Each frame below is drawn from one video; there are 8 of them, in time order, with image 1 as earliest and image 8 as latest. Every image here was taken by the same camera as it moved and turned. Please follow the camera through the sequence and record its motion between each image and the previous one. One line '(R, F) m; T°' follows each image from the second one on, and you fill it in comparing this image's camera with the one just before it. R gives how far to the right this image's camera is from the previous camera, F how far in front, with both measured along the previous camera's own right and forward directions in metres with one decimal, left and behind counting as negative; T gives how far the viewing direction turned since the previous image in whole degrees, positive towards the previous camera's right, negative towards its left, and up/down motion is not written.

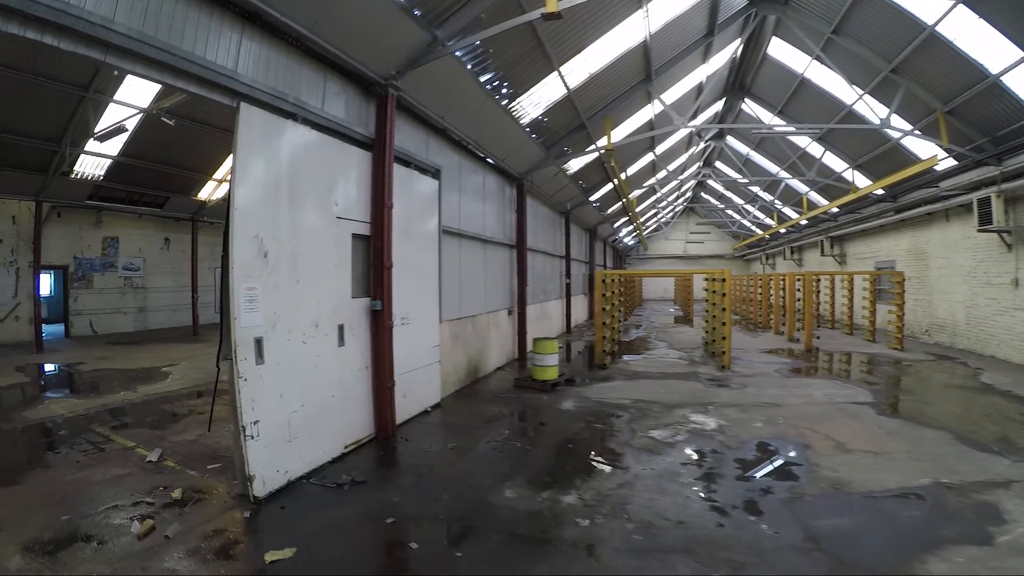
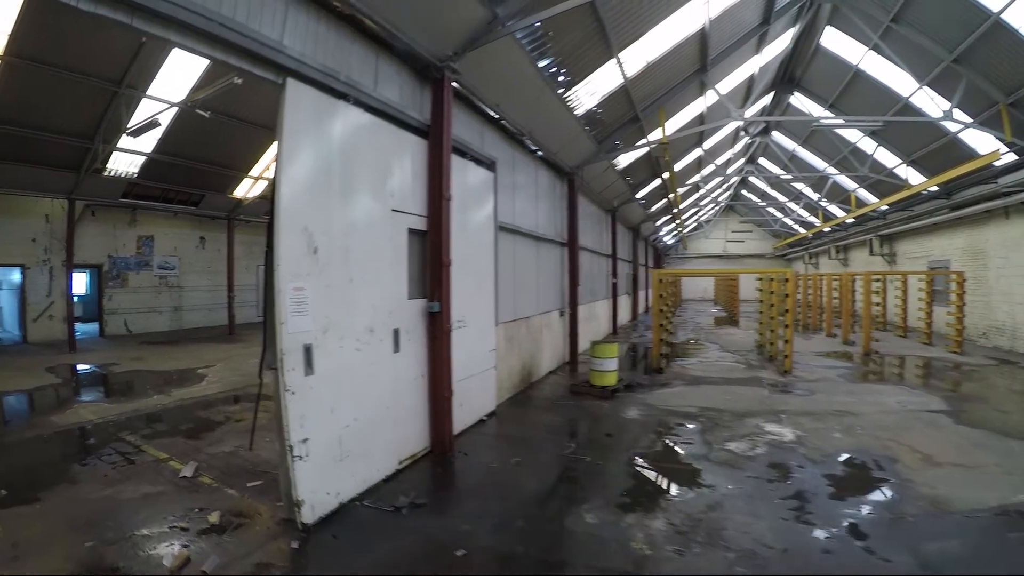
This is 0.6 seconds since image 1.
(-0.6, +1.4) m; -5°
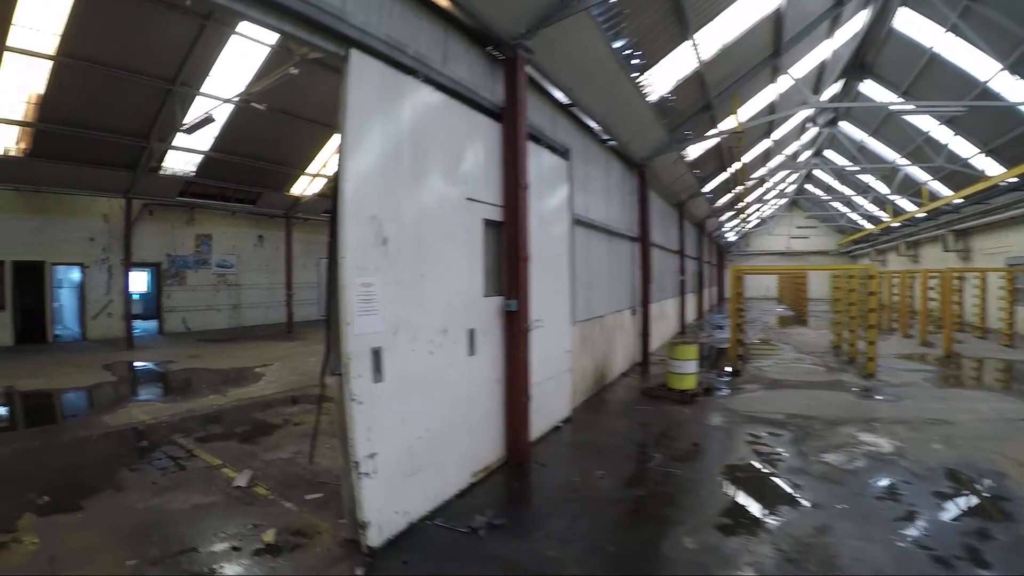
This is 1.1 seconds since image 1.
(-0.5, +1.0) m; -6°
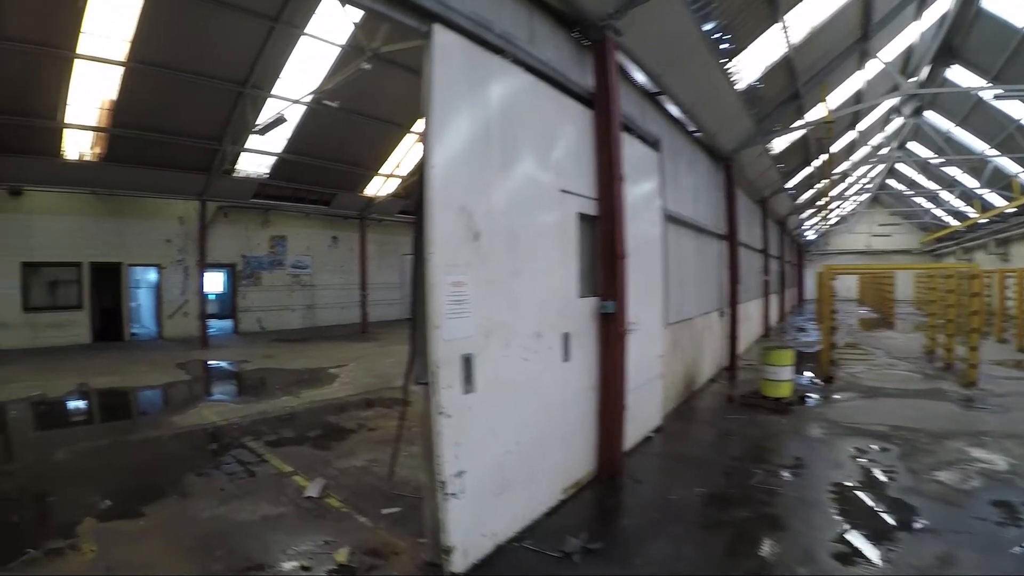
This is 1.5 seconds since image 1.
(-0.4, +0.7) m; -6°
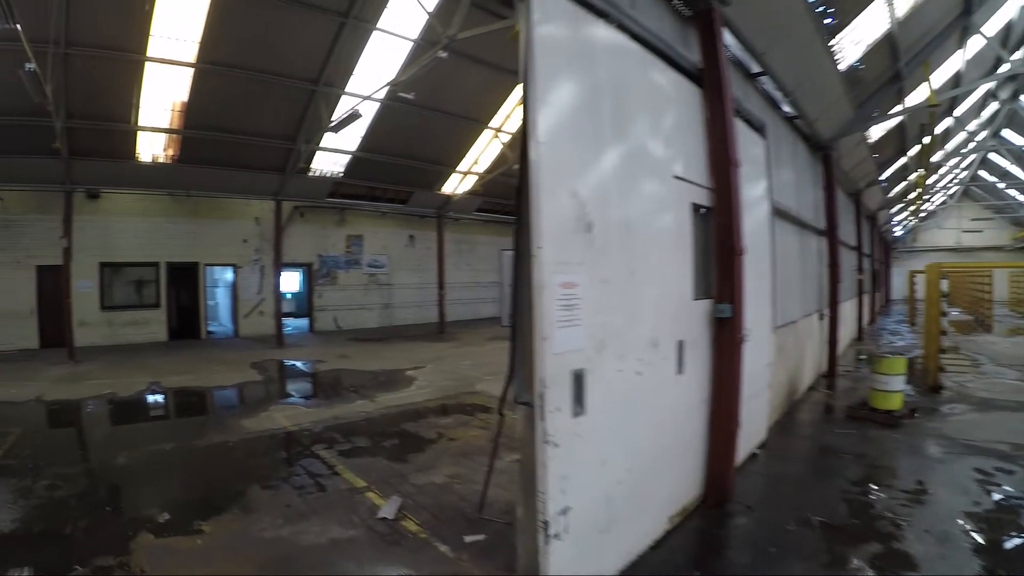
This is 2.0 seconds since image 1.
(-0.4, +0.6) m; -6°
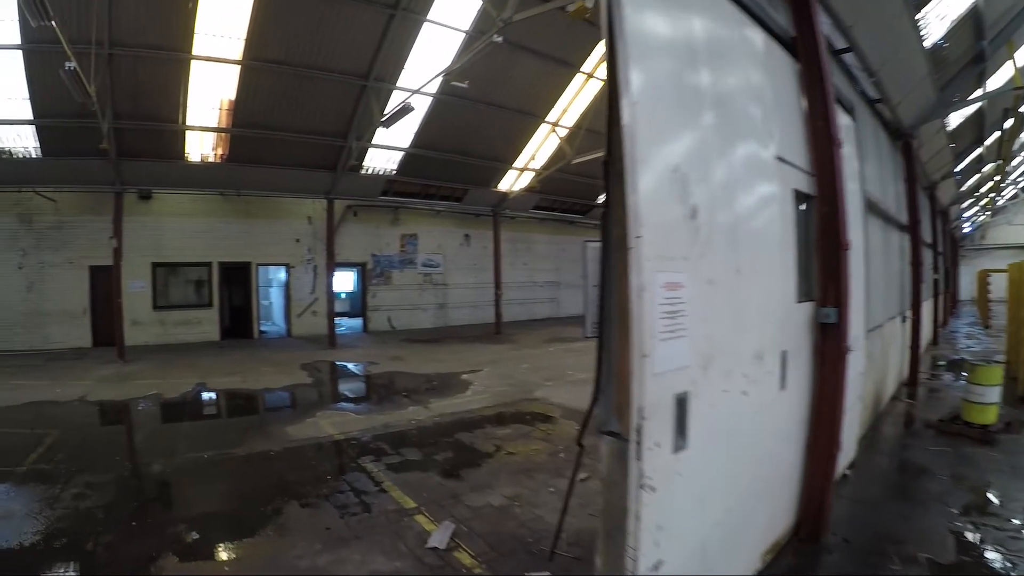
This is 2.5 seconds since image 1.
(-0.2, +0.5) m; -4°
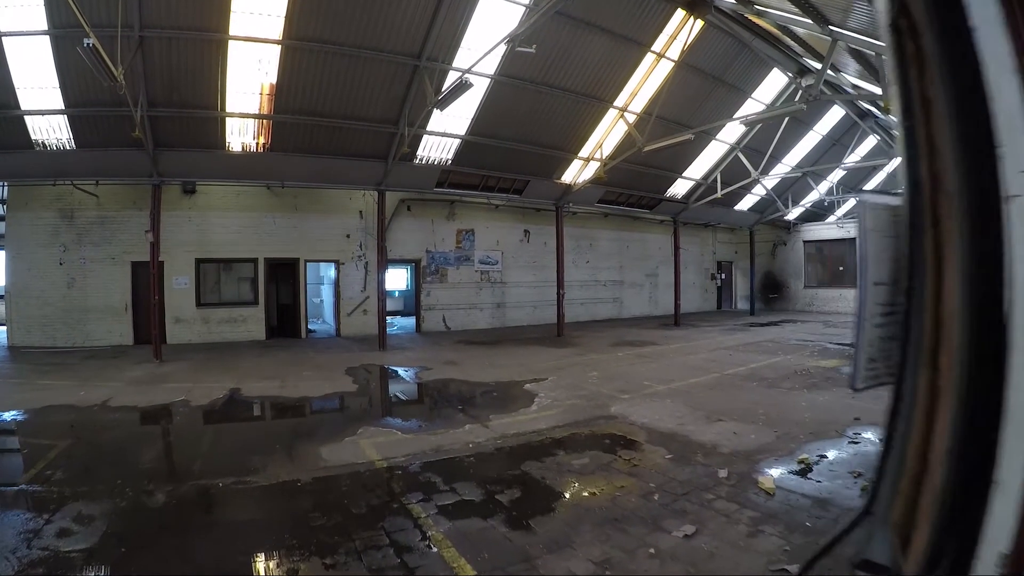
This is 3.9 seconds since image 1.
(-0.3, +0.8) m; -4°
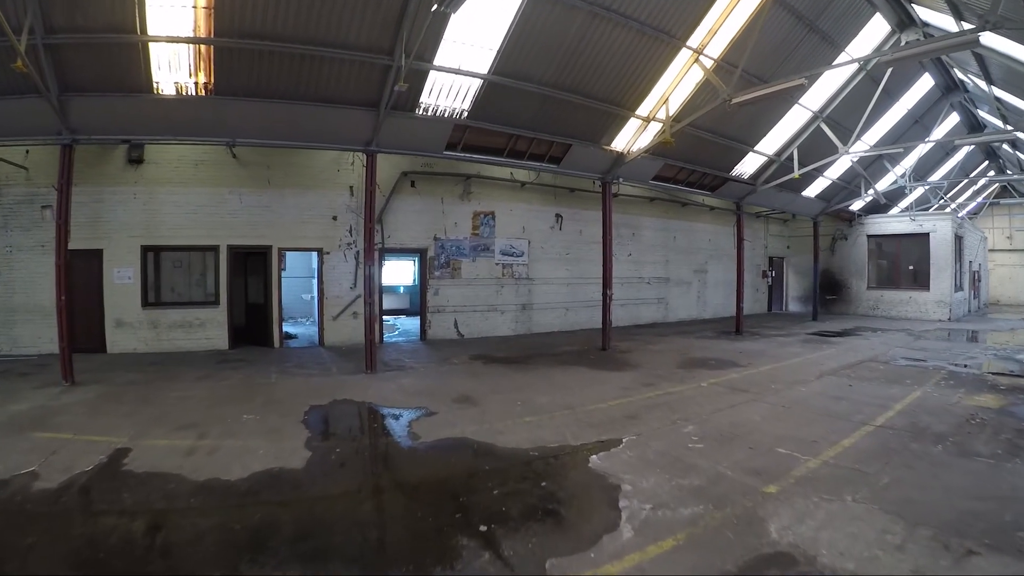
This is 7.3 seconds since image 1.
(-0.4, +2.4) m; -1°
